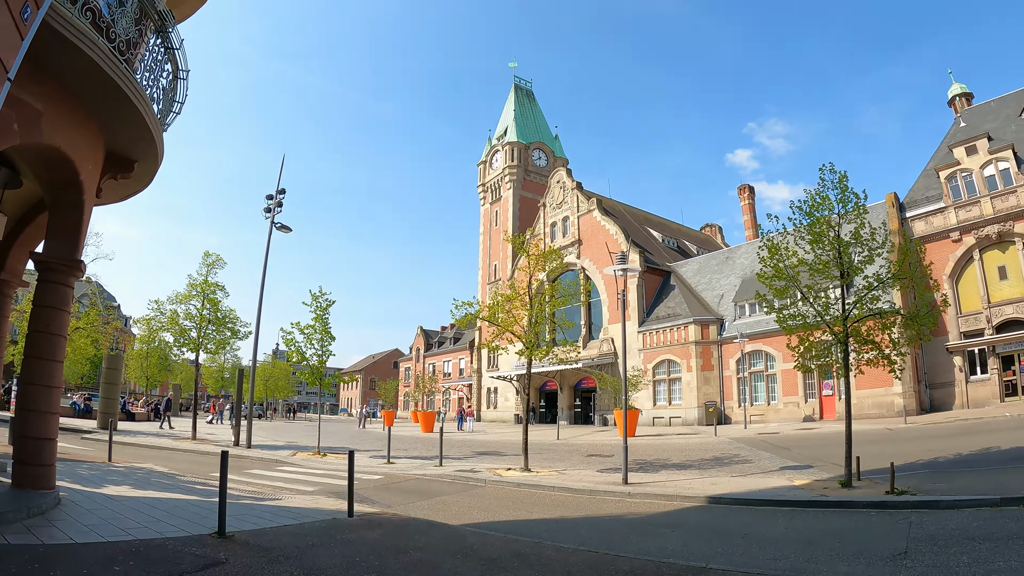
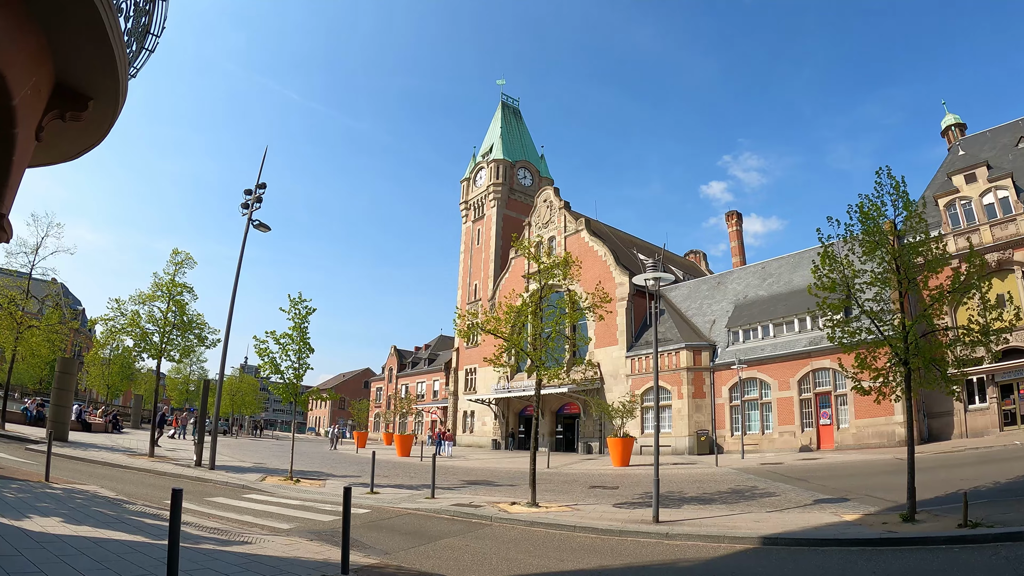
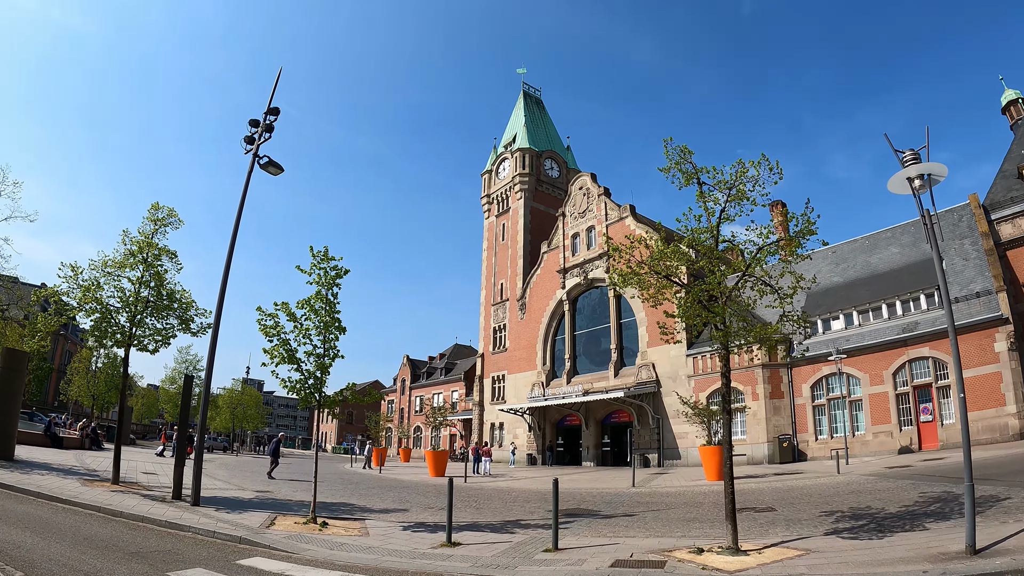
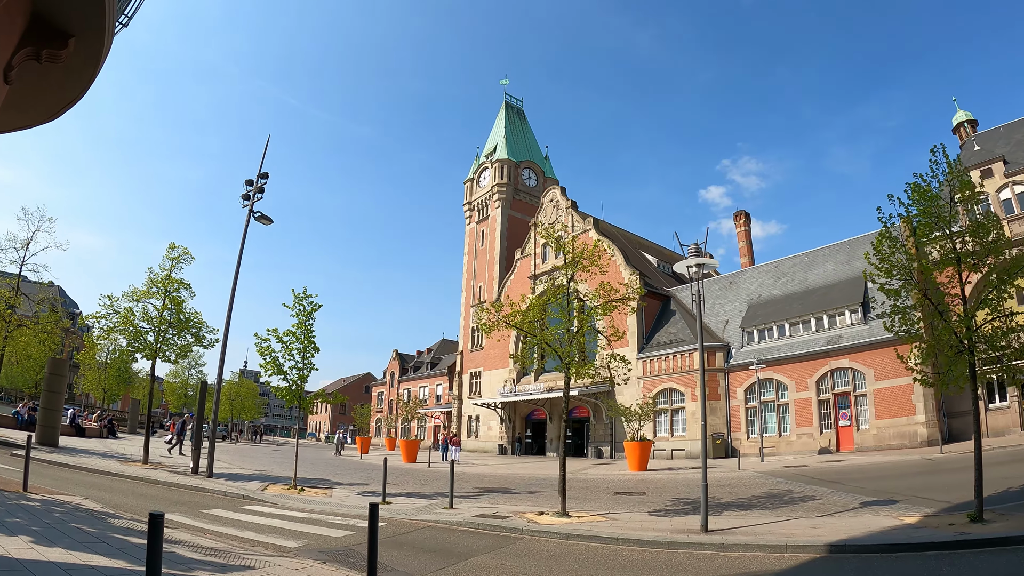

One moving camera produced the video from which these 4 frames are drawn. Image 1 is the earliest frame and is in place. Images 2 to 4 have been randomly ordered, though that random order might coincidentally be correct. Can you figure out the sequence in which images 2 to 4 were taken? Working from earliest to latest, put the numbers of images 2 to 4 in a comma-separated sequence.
2, 4, 3
